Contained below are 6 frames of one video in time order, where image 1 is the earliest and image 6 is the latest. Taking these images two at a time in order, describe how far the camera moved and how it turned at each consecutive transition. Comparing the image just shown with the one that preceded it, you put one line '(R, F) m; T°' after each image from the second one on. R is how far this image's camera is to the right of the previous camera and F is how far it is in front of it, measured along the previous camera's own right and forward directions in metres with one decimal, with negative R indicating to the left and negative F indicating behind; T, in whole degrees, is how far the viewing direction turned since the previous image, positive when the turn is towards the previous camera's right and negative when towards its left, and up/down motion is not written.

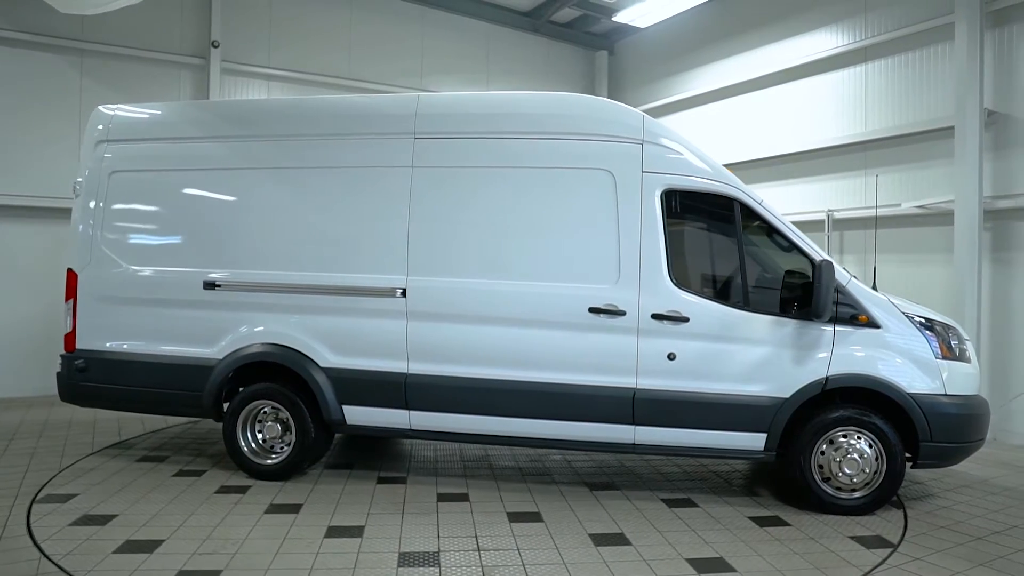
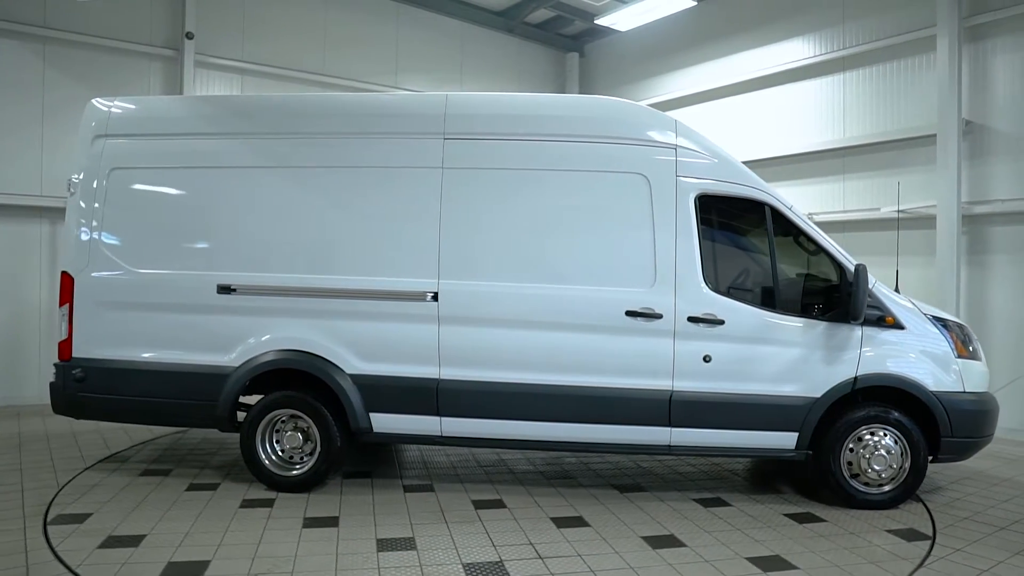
(-0.6, +0.1) m; +5°
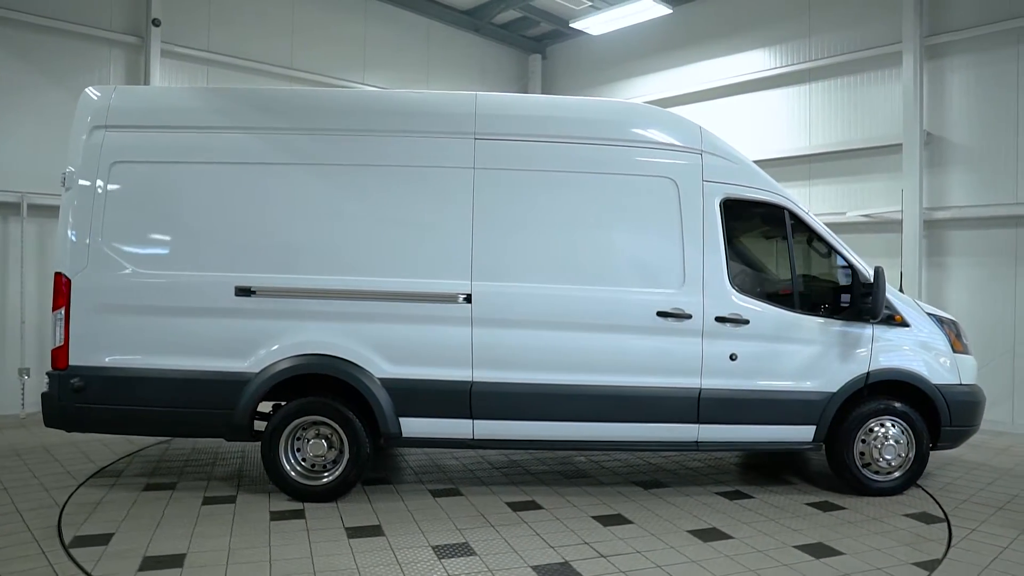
(-0.7, 0.0) m; +7°
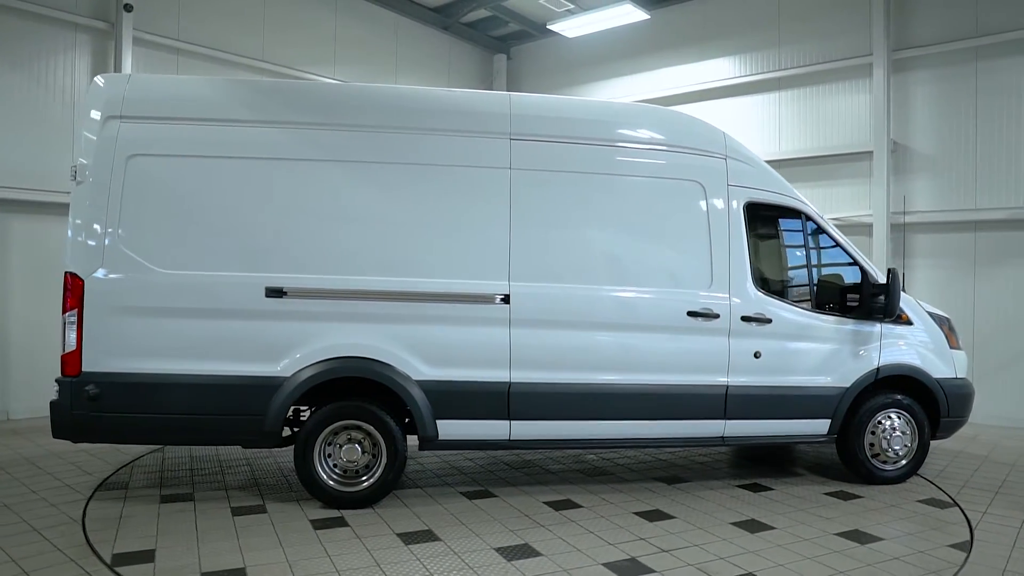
(-0.7, 0.0) m; +6°
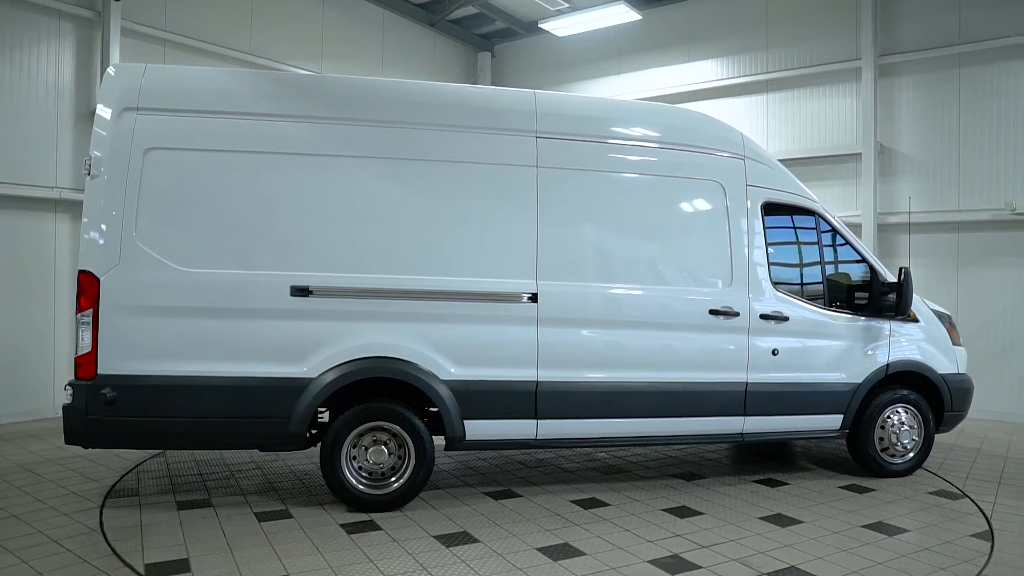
(-0.4, 0.0) m; +3°
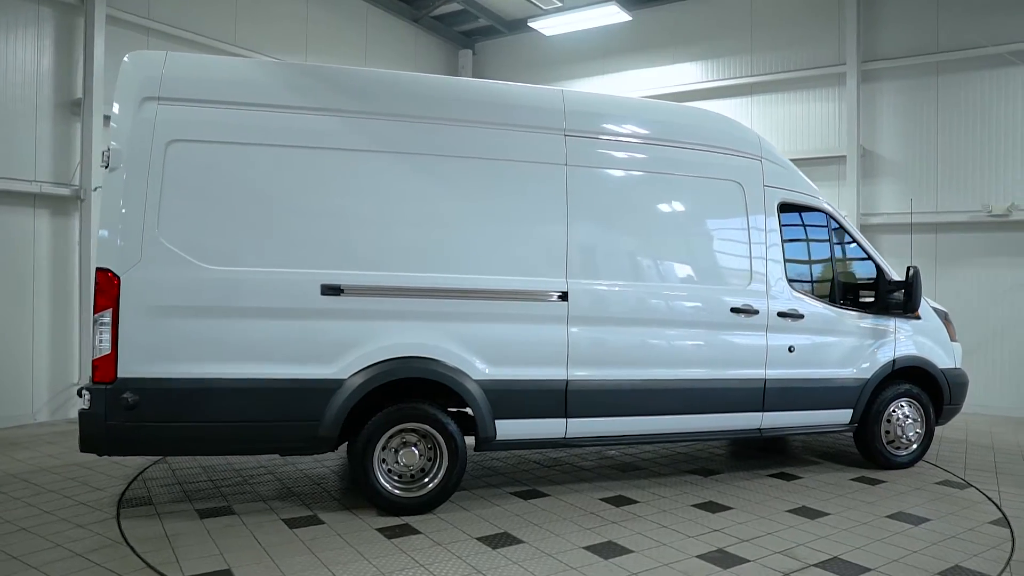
(-0.5, 0.0) m; +4°
